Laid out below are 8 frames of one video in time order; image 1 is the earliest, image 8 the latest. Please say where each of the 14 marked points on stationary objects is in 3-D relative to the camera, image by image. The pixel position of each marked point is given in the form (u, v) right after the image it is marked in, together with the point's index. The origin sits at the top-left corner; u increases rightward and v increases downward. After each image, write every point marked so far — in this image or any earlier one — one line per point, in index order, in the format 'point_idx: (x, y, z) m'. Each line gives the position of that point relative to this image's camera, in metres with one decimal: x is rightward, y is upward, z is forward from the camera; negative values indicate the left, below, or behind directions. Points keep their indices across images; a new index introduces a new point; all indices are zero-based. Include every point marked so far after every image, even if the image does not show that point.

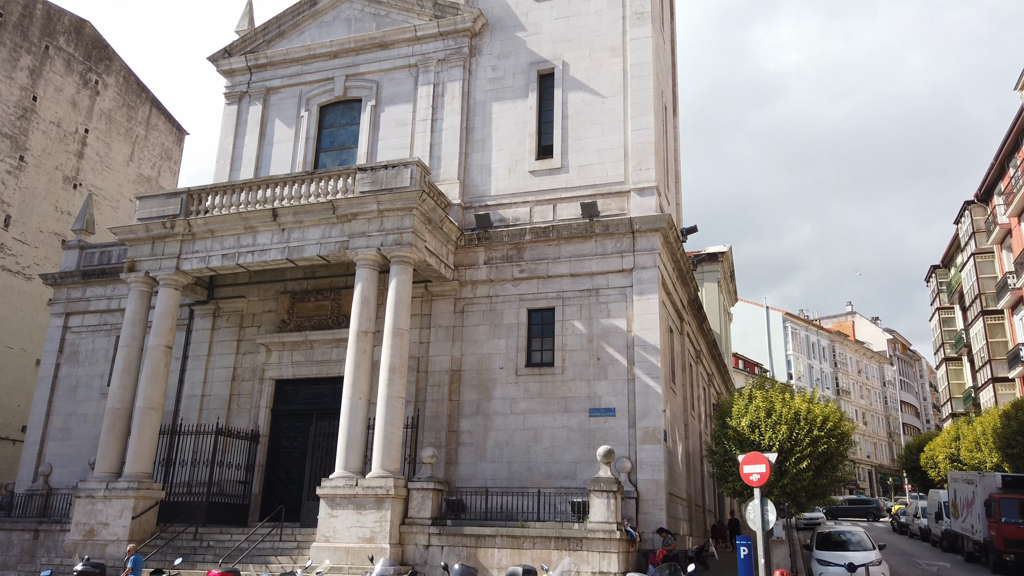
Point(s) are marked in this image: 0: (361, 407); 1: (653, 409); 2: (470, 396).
0: (-3.4, -2.7, +17.4) m
1: (+3.3, -2.8, +18.2) m
2: (-1.1, -2.8, +19.7) m
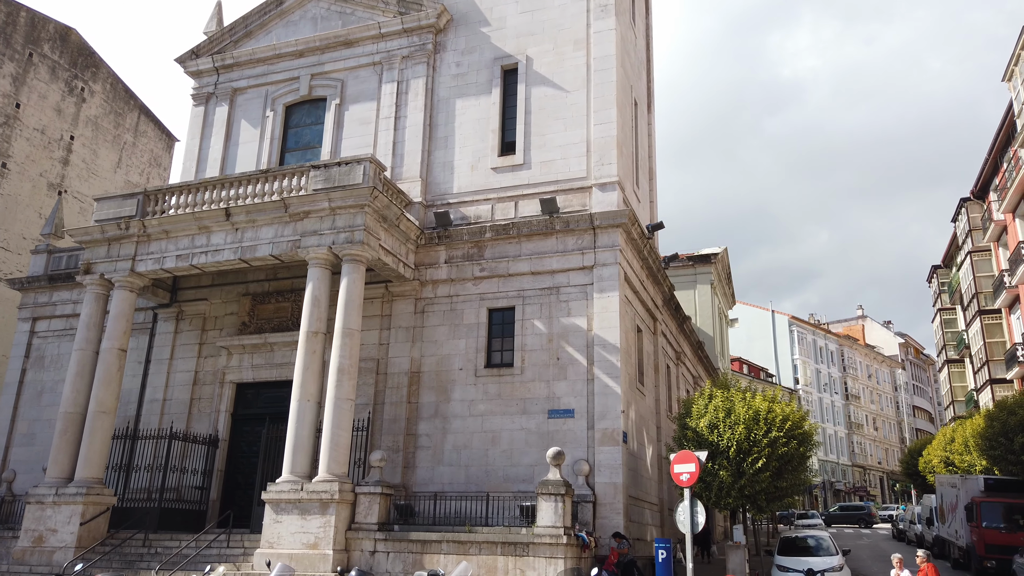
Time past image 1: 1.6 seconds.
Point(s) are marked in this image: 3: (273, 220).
0: (-4.4, -2.7, +17.0) m
1: (+2.3, -2.8, +17.6) m
2: (-2.1, -2.7, +19.2) m
3: (-5.8, +1.6, +18.8) m
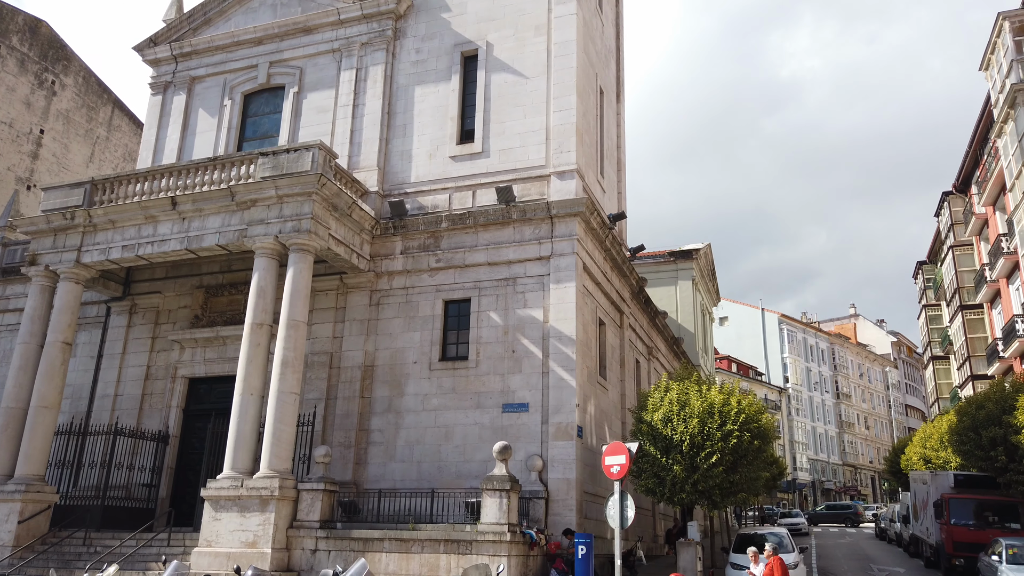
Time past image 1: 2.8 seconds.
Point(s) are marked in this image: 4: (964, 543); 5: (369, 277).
0: (-5.5, -2.4, +16.5) m
1: (+1.2, -2.5, +17.1) m
2: (-3.1, -2.5, +18.7) m
3: (-6.9, +1.9, +18.2) m
4: (+10.7, -6.0, +18.2) m
5: (-3.6, +0.3, +19.6) m
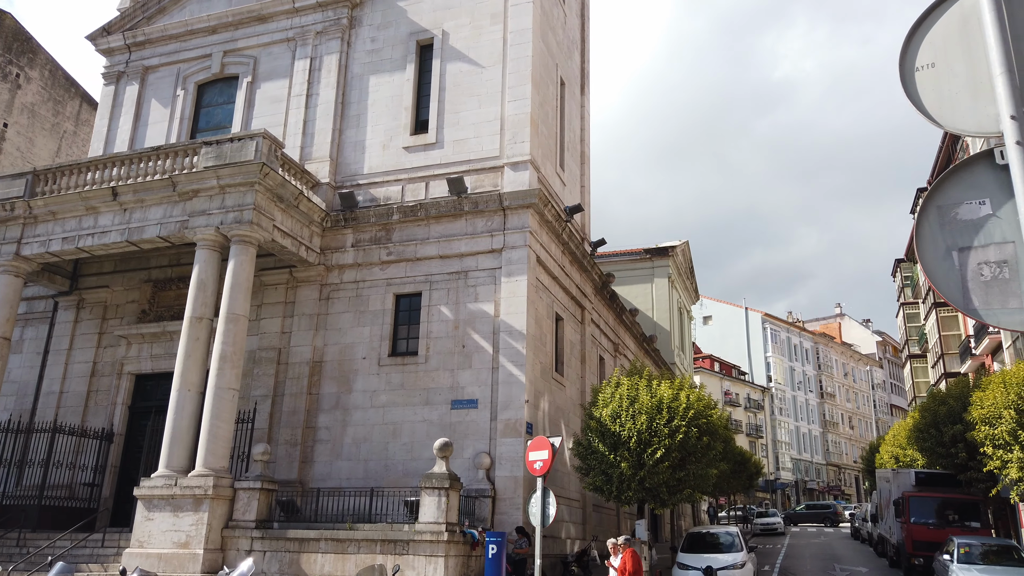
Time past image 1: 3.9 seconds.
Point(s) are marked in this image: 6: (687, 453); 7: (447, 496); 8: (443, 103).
0: (-6.6, -2.3, +15.9) m
1: (+0.1, -2.4, +16.6) m
2: (-4.3, -2.4, +18.2) m
3: (-8.0, +2.0, +17.7) m
4: (+9.5, -5.9, +17.9) m
5: (-4.8, +0.4, +19.1) m
6: (+3.4, -3.3, +15.3) m
7: (-1.2, -3.8, +14.0) m
8: (-1.8, +4.7, +19.7) m
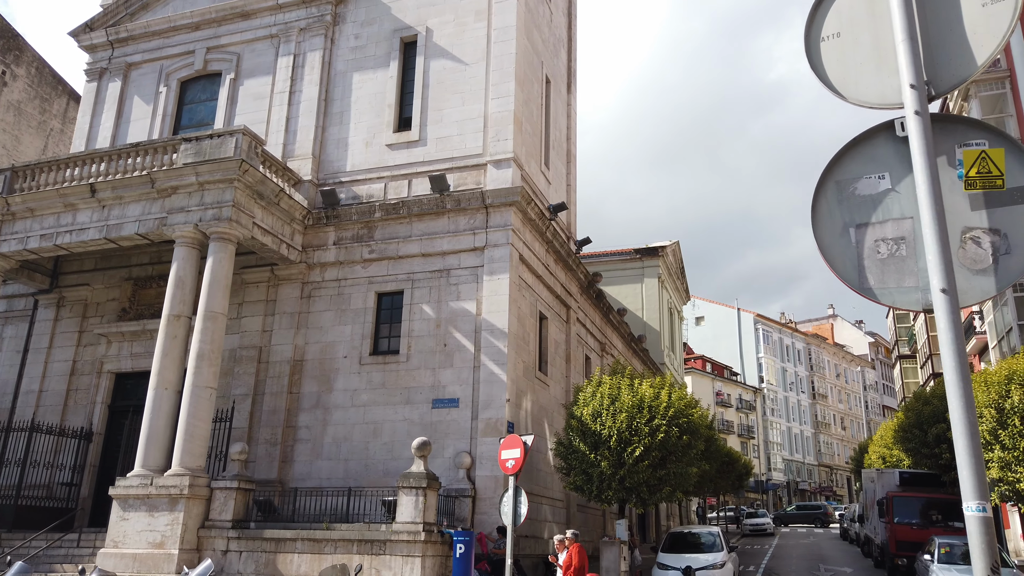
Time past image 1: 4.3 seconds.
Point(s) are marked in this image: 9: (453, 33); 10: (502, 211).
0: (-7.0, -2.2, +15.8) m
1: (-0.3, -2.4, +16.5) m
2: (-4.7, -2.3, +18.0) m
3: (-8.4, +2.1, +17.5) m
4: (+9.1, -5.8, +17.8) m
5: (-5.2, +0.5, +18.9) m
6: (+3.1, -3.2, +15.2) m
7: (-1.6, -3.7, +13.9) m
8: (-2.2, +4.8, +19.6) m
9: (-1.5, +6.6, +20.0) m
10: (-0.2, +1.8, +17.8) m
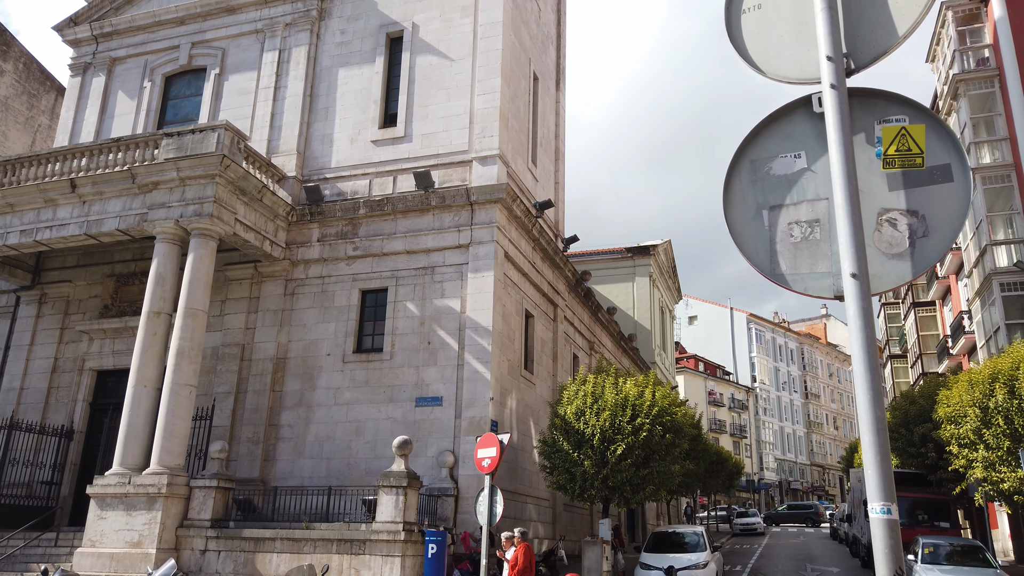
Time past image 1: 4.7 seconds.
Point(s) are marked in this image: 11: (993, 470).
0: (-7.3, -2.2, +15.6) m
1: (-0.7, -2.3, +16.3) m
2: (-5.0, -2.3, +17.9) m
3: (-8.7, +2.1, +17.3) m
4: (+8.7, -5.8, +17.7) m
5: (-5.5, +0.5, +18.7) m
6: (+2.7, -3.2, +15.1) m
7: (-1.9, -3.7, +13.7) m
8: (-2.5, +4.8, +19.5) m
9: (-1.9, +6.6, +19.8) m
10: (-0.6, +1.8, +17.7) m
11: (+10.2, -3.9, +16.4) m
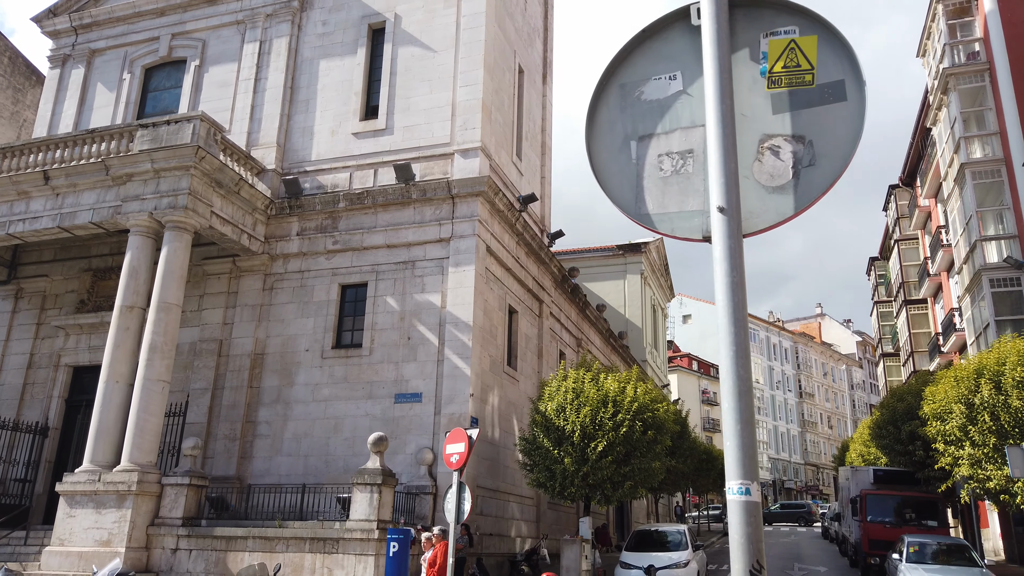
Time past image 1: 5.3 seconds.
0: (-7.7, -2.0, +15.3) m
1: (-1.1, -2.2, +16.0) m
2: (-5.5, -2.1, +17.6) m
3: (-9.1, +2.3, +17.0) m
4: (+8.3, -5.7, +17.5) m
5: (-5.9, +0.7, +18.4) m
6: (+2.3, -3.1, +14.8) m
7: (-2.3, -3.5, +13.4) m
8: (-2.9, +5.0, +19.1) m
9: (-2.3, +6.8, +19.5) m
10: (-1.0, +2.0, +17.4) m
11: (+9.8, -3.8, +16.2) m
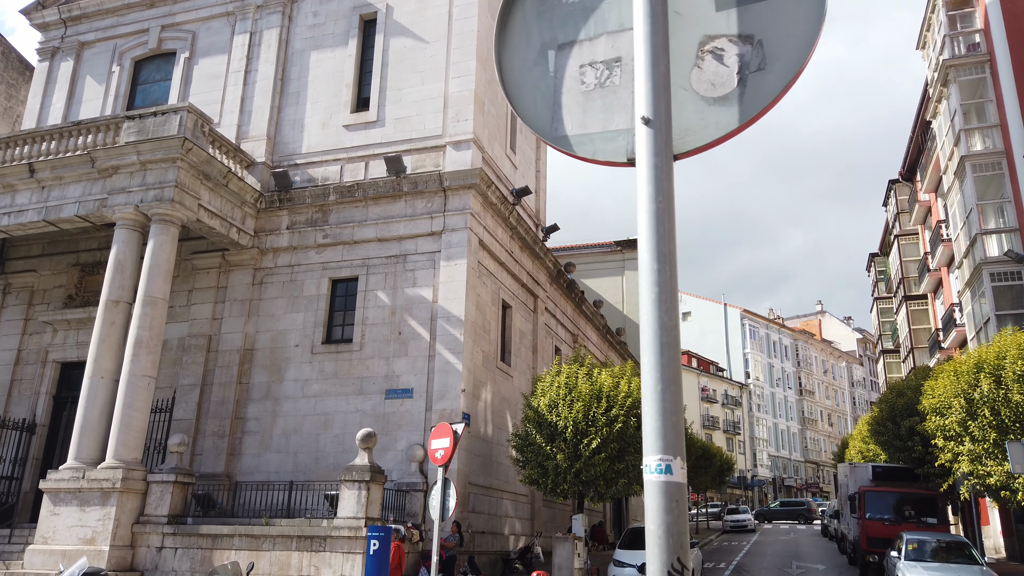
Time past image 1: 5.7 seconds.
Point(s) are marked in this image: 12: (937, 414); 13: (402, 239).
0: (-7.9, -1.9, +15.0) m
1: (-1.2, -2.1, +15.8) m
2: (-5.6, -2.0, +17.3) m
3: (-9.3, +2.4, +16.7) m
4: (+8.2, -5.6, +17.2) m
5: (-6.1, +0.8, +18.2) m
6: (+2.2, -2.9, +14.5) m
7: (-2.4, -3.4, +13.2) m
8: (-3.1, +5.1, +18.9) m
9: (-2.4, +6.9, +19.2) m
10: (-1.1, +2.1, +17.1) m
11: (+9.6, -3.6, +15.9) m
12: (+9.7, -2.9, +17.6) m
13: (-2.5, +1.1, +17.4) m
